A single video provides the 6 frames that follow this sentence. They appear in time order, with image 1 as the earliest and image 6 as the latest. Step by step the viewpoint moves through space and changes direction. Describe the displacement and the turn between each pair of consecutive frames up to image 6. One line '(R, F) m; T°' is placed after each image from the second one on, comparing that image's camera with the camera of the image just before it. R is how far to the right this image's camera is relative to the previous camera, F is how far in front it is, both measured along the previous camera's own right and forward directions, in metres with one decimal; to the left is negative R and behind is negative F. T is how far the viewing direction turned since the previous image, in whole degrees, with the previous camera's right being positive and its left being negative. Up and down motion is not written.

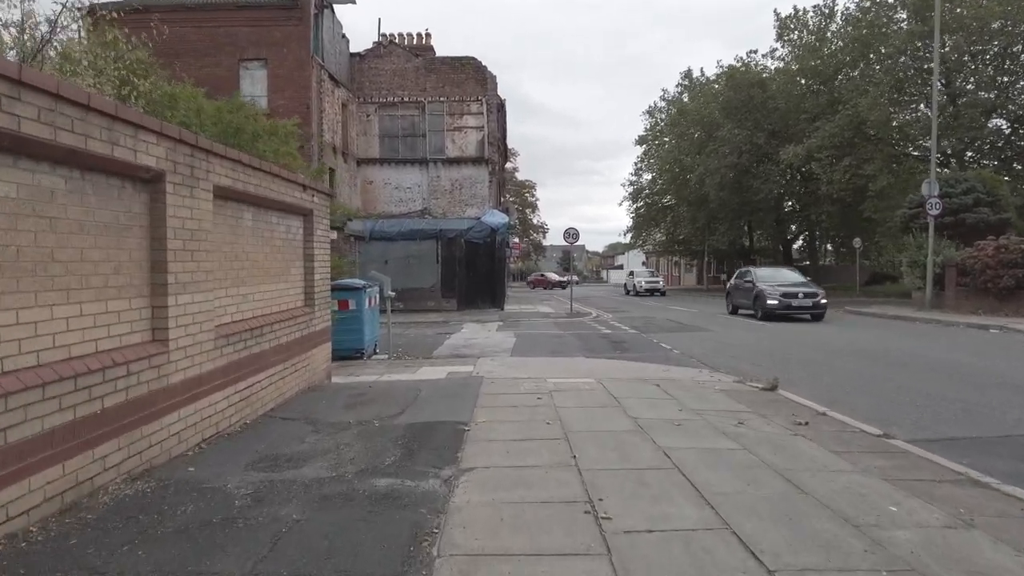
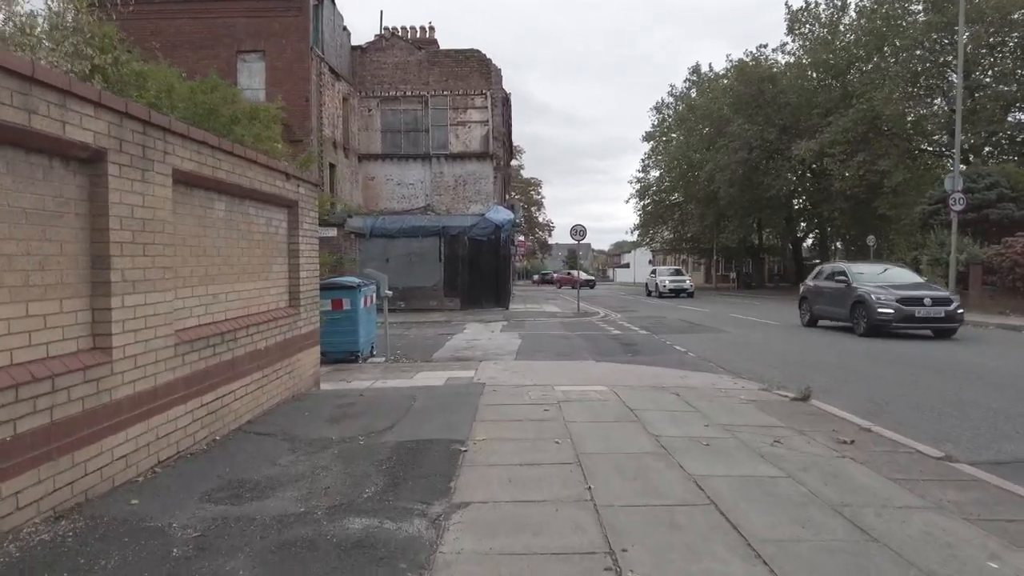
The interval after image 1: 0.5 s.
(0.0, +0.8) m; 0°
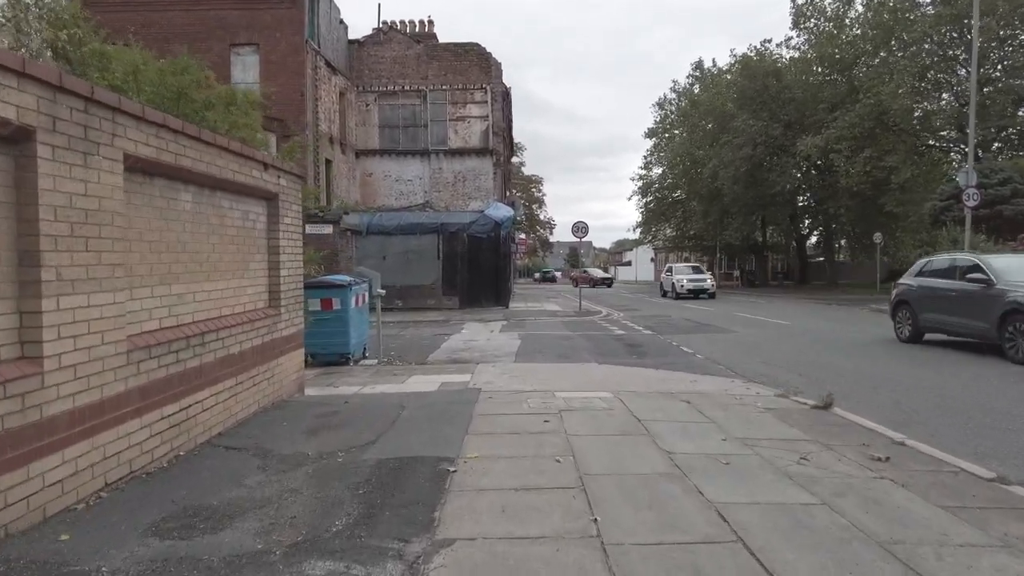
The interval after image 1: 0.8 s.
(0.0, +0.6) m; 0°
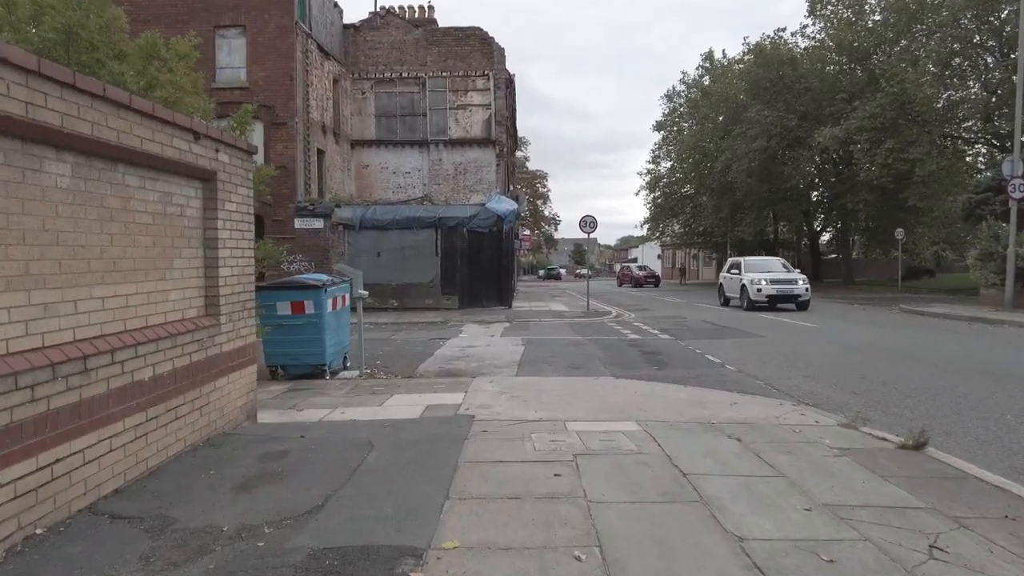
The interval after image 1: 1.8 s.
(0.0, +1.6) m; 0°
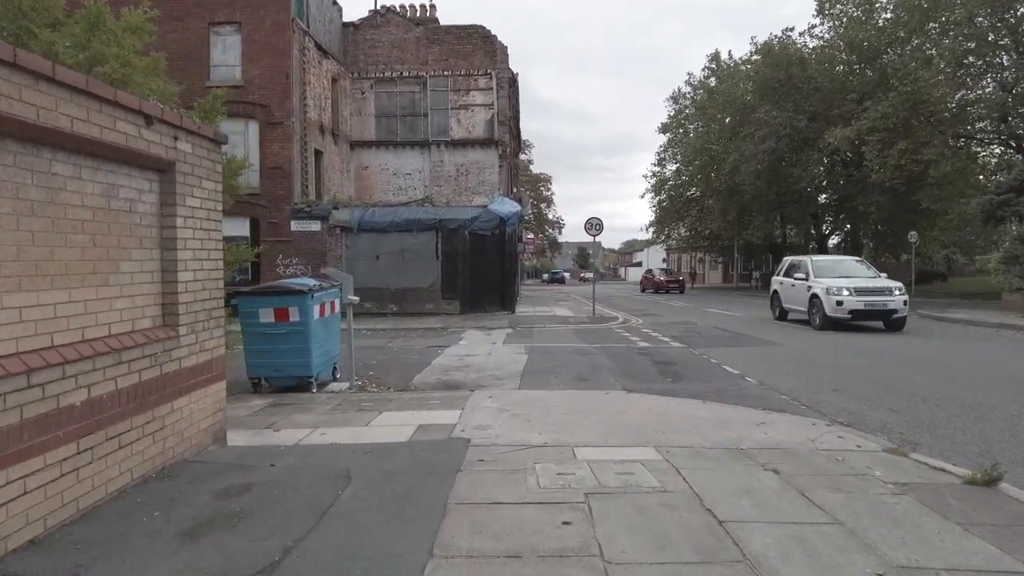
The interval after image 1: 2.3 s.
(0.0, +0.8) m; 0°
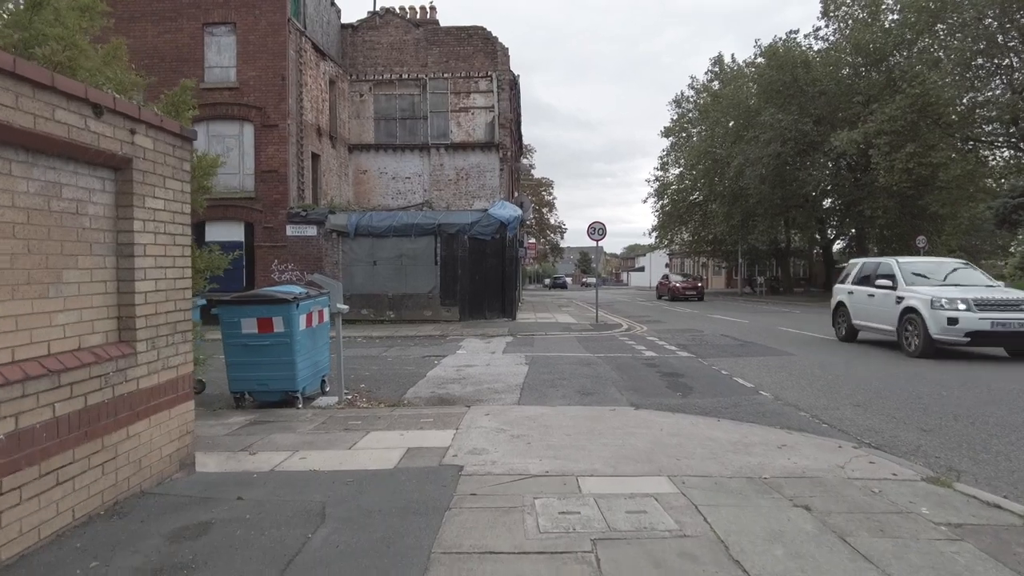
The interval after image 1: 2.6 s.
(0.0, +0.6) m; 0°
